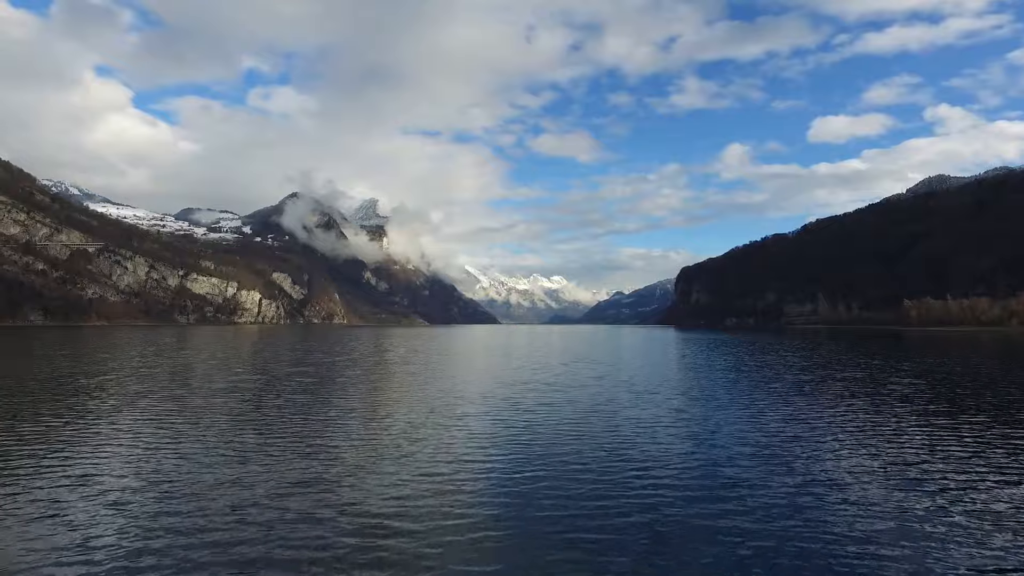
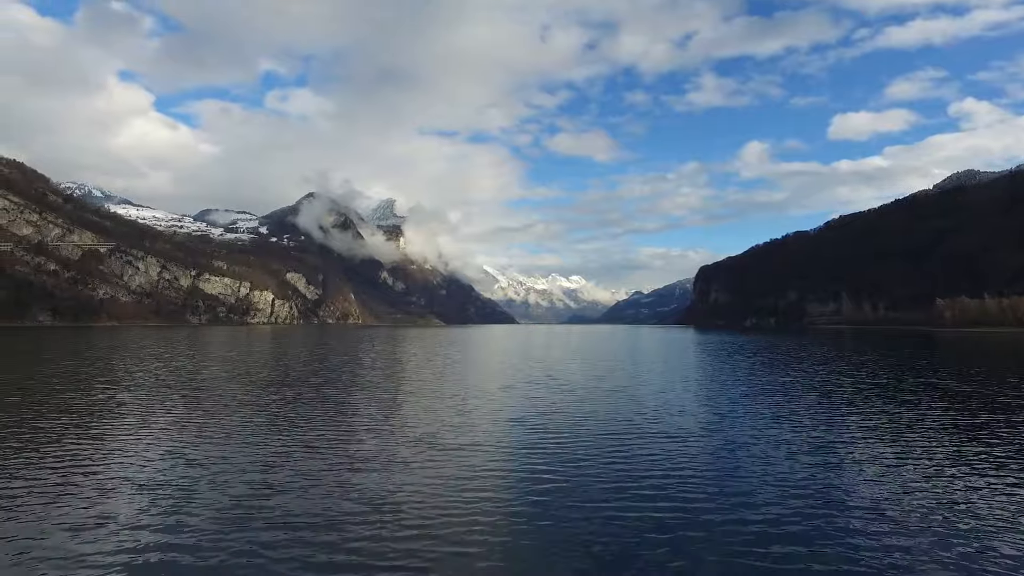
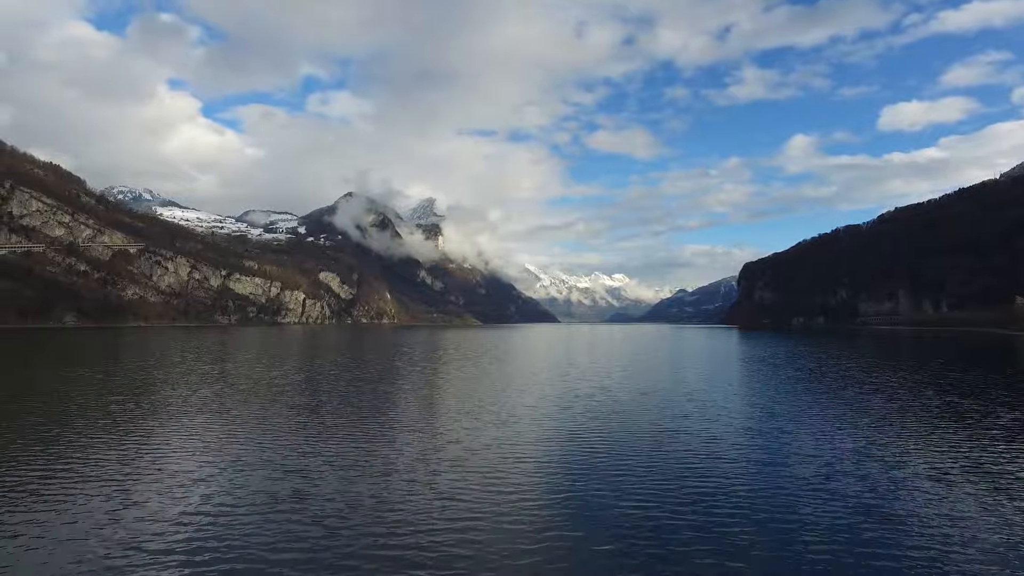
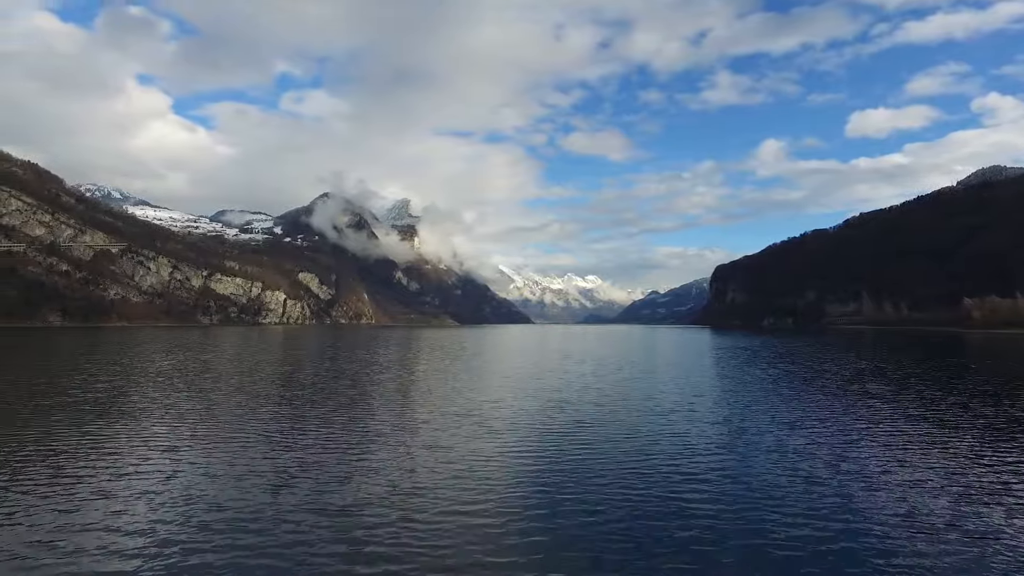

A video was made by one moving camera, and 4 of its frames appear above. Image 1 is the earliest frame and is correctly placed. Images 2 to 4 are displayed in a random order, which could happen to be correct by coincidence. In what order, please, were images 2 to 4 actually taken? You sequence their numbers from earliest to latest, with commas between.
2, 4, 3
